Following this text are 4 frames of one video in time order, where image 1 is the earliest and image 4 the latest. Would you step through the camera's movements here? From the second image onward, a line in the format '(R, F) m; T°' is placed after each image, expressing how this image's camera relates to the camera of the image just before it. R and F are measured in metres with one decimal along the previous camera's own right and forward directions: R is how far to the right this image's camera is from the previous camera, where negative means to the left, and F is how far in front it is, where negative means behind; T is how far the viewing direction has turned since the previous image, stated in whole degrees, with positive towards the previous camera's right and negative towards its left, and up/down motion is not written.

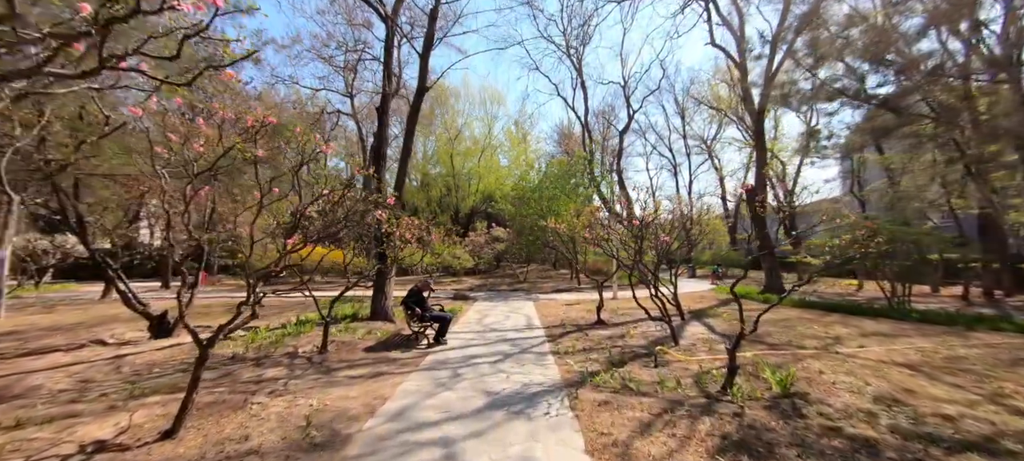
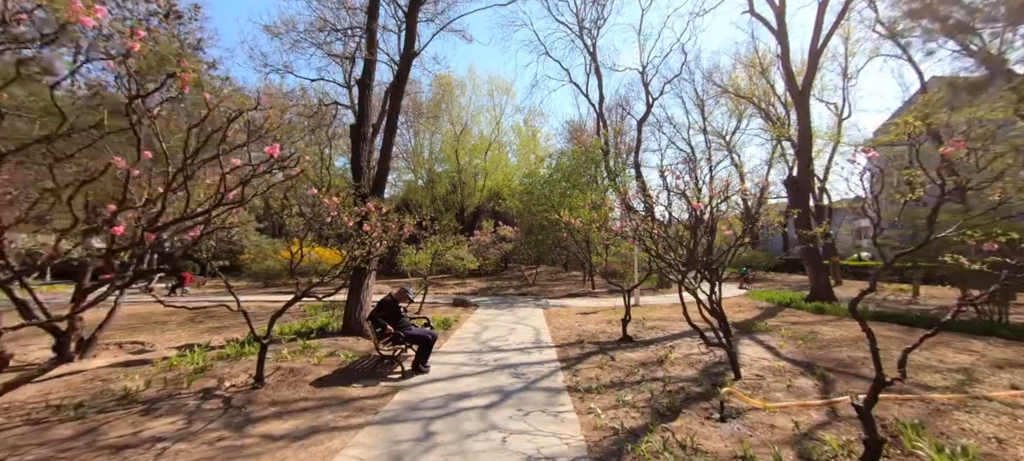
(+0.1, +1.5) m; -1°
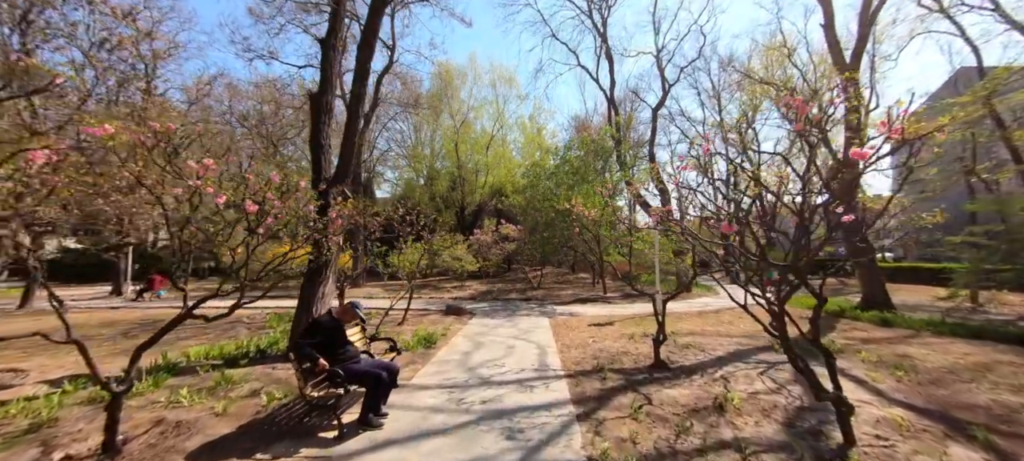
(+0.1, +1.5) m; -1°
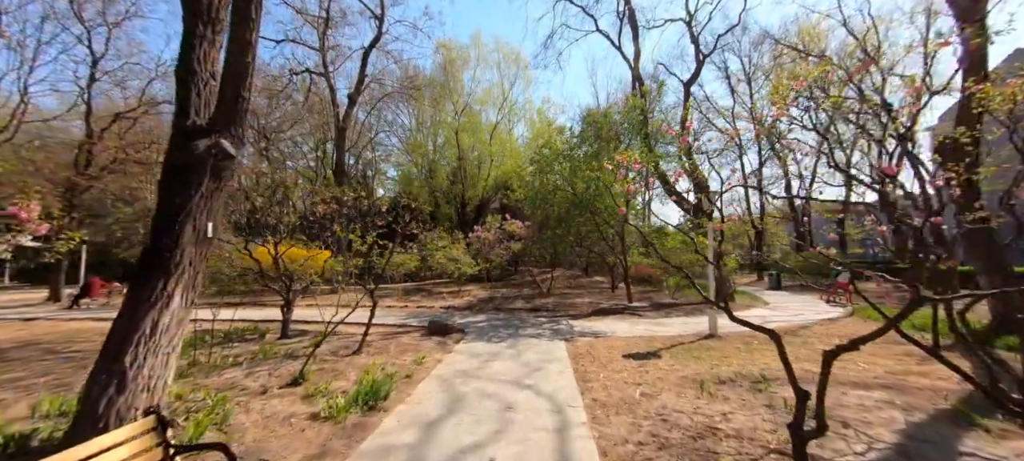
(+0.1, +2.4) m; -1°
